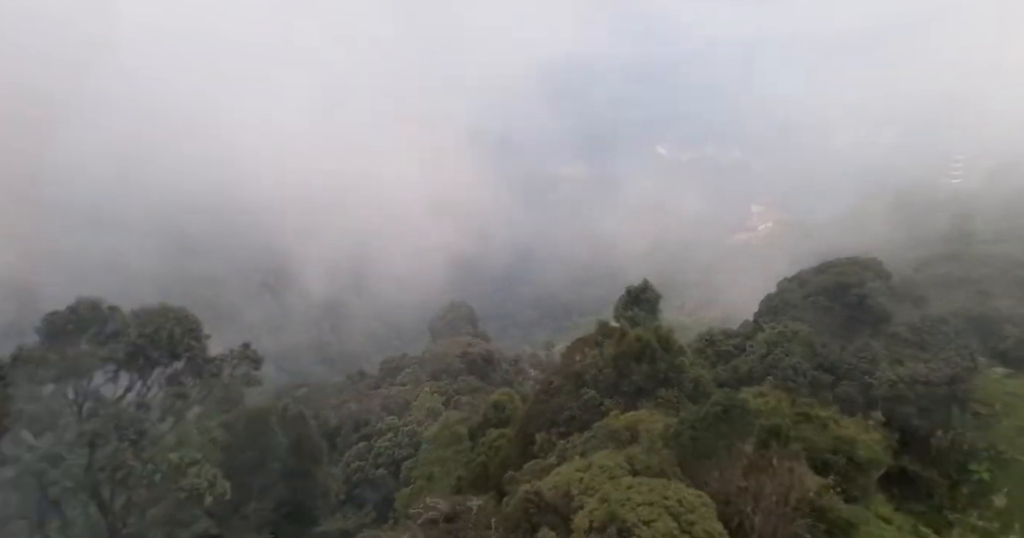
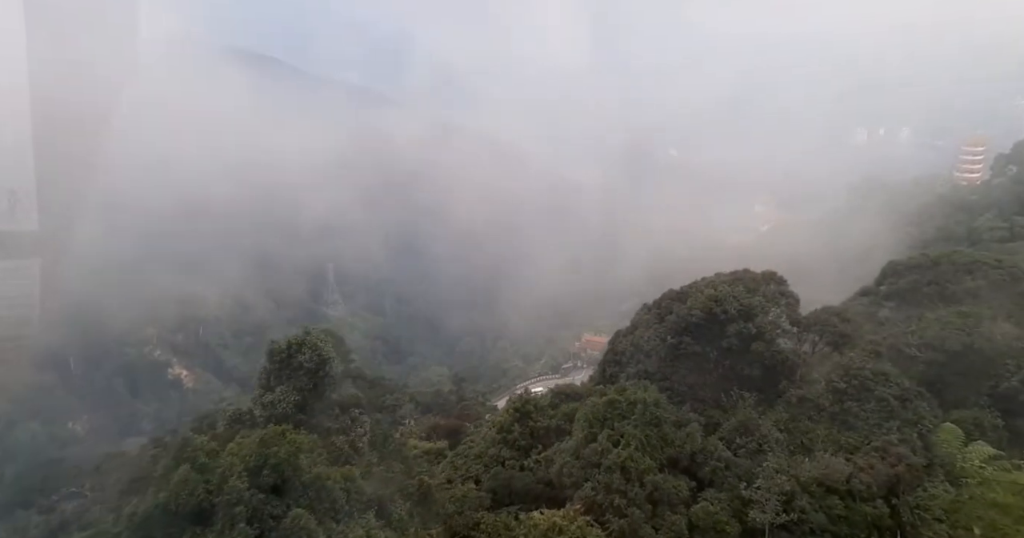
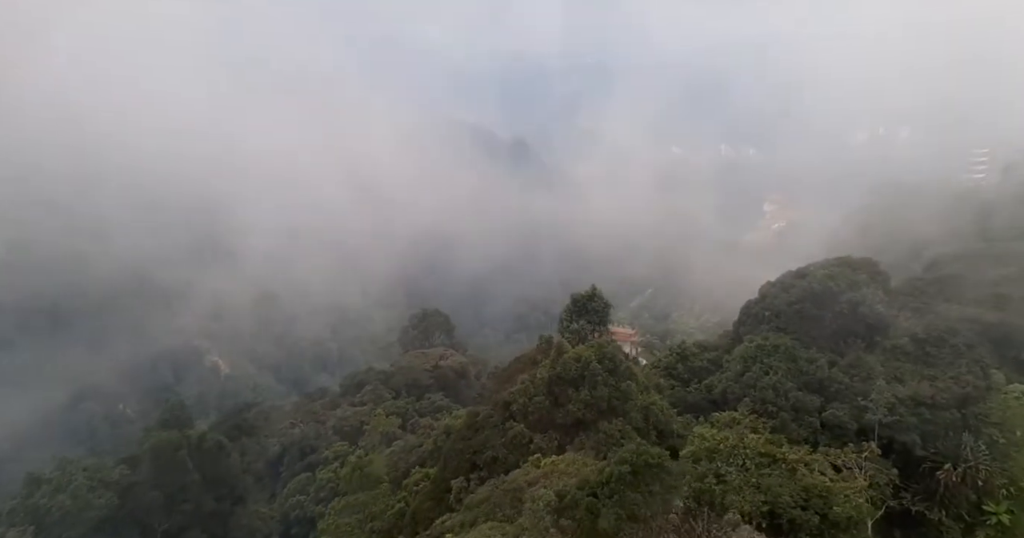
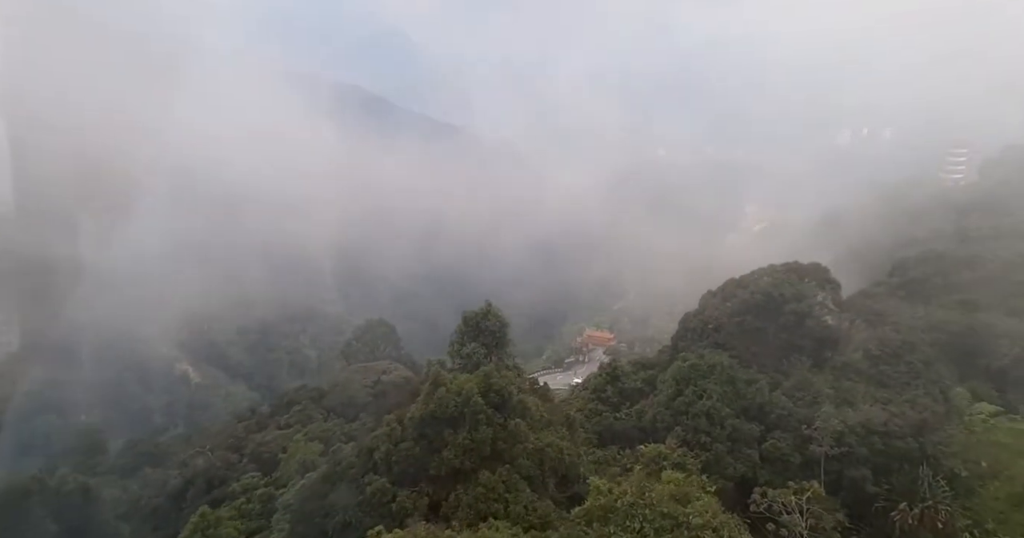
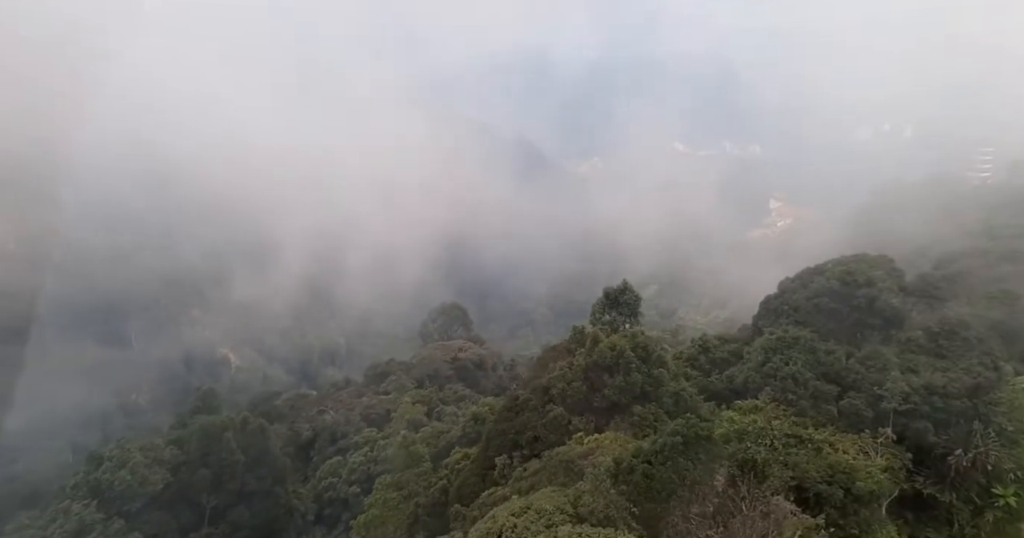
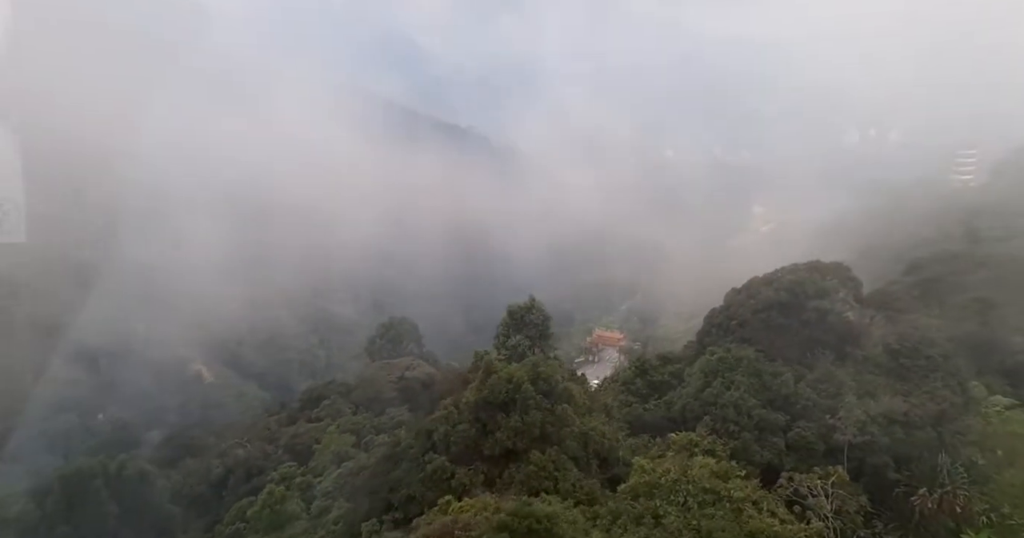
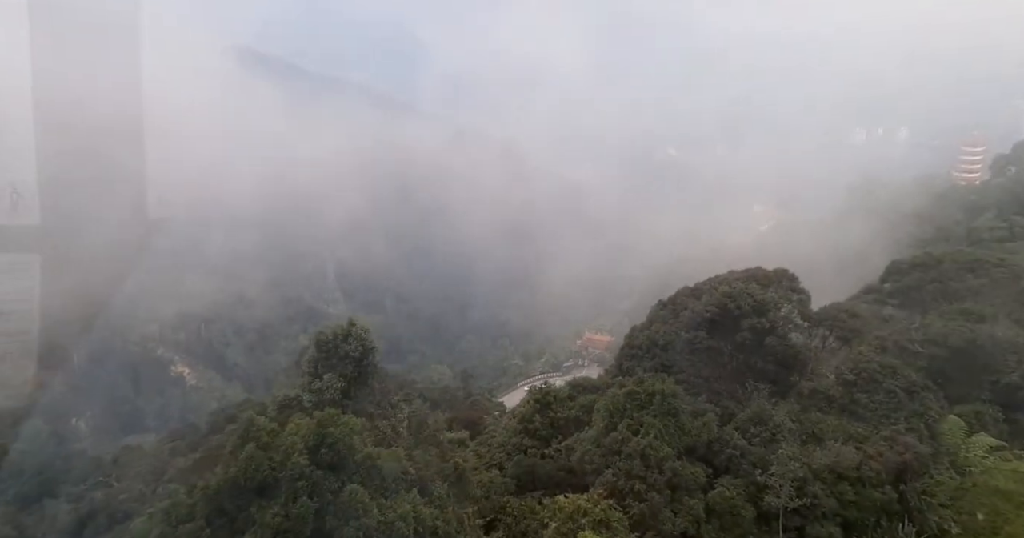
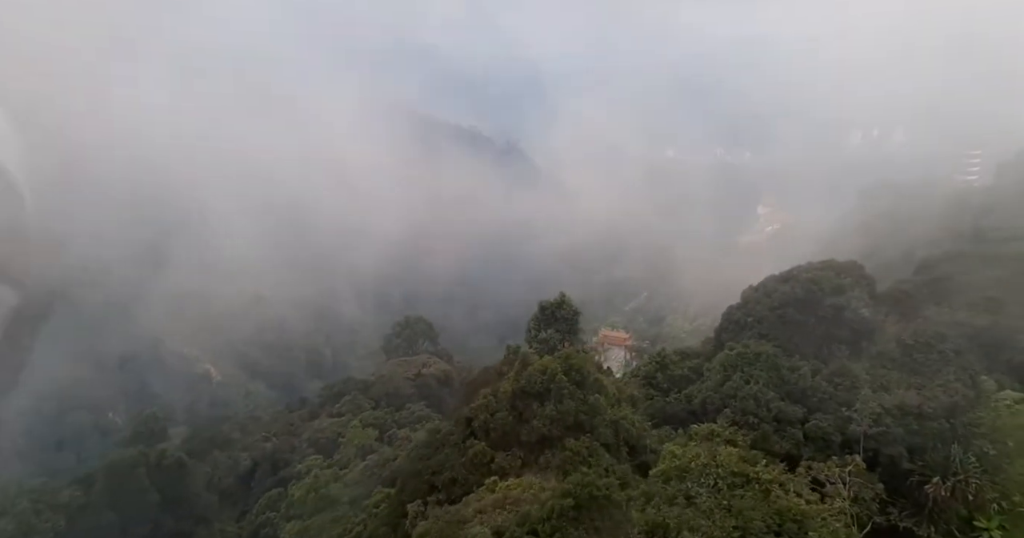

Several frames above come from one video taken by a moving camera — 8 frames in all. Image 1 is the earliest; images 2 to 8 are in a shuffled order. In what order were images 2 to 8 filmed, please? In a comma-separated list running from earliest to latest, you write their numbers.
5, 3, 8, 6, 4, 7, 2
